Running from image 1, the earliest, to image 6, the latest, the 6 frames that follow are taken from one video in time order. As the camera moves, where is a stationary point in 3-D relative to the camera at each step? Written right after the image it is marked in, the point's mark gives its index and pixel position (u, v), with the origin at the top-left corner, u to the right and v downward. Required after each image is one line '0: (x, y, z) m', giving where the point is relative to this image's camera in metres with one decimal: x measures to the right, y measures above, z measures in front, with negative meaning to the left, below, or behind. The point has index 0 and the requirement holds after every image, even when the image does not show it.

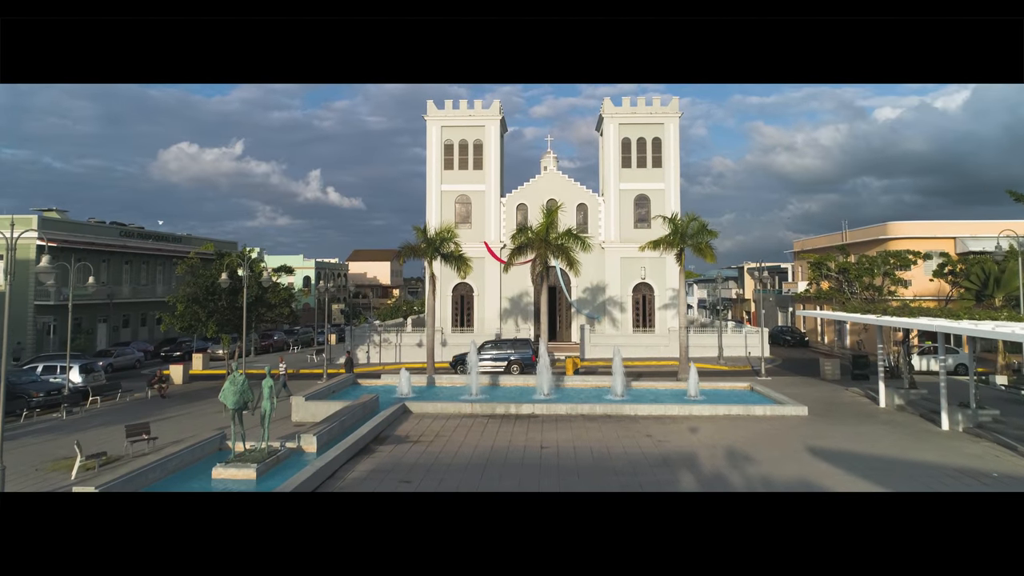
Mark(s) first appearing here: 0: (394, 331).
0: (-3.8, -1.4, +19.7) m
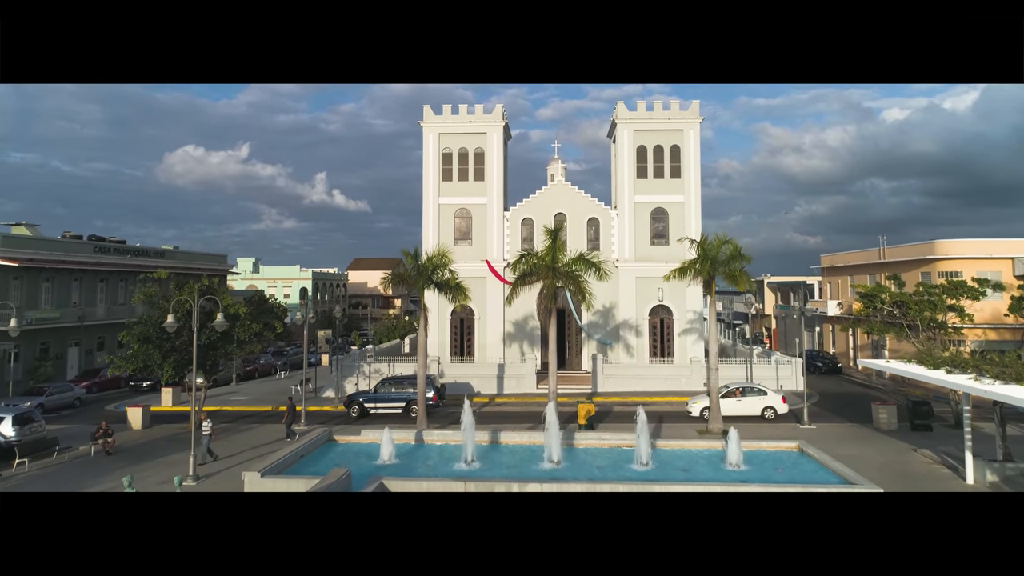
0: (-3.7, -2.1, +17.8) m
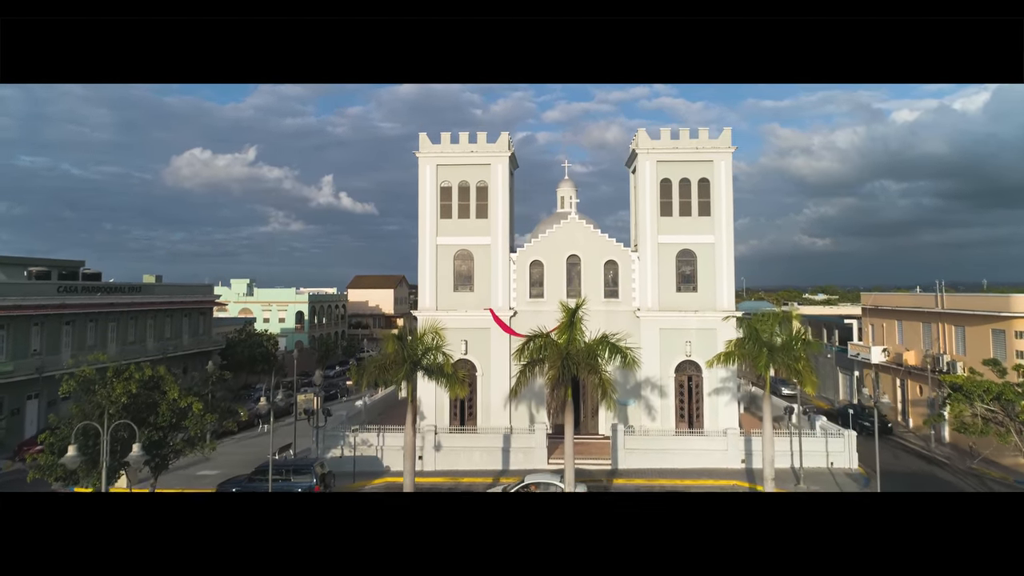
0: (-3.5, -3.6, +15.6) m
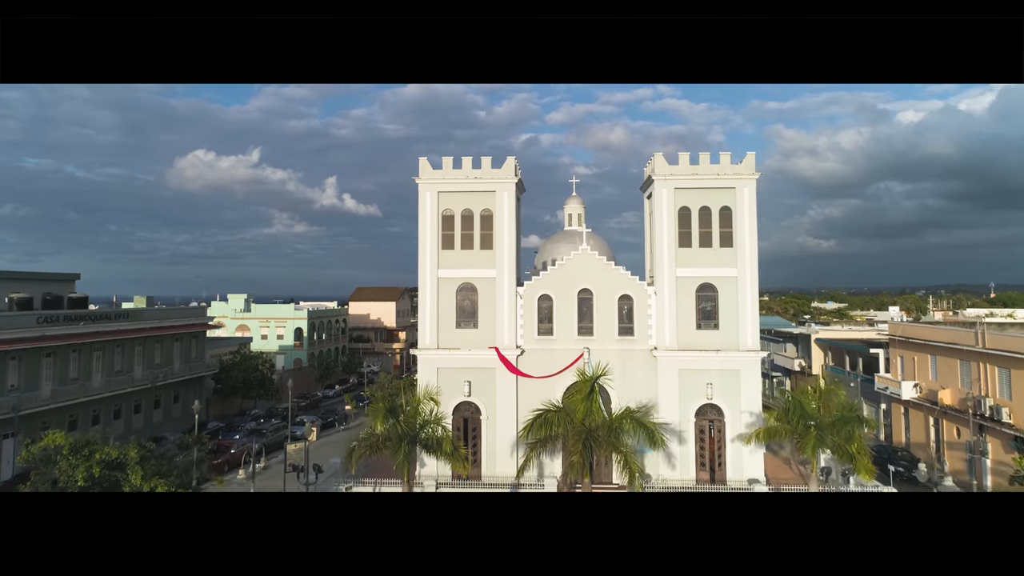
0: (-3.3, -4.6, +14.4) m
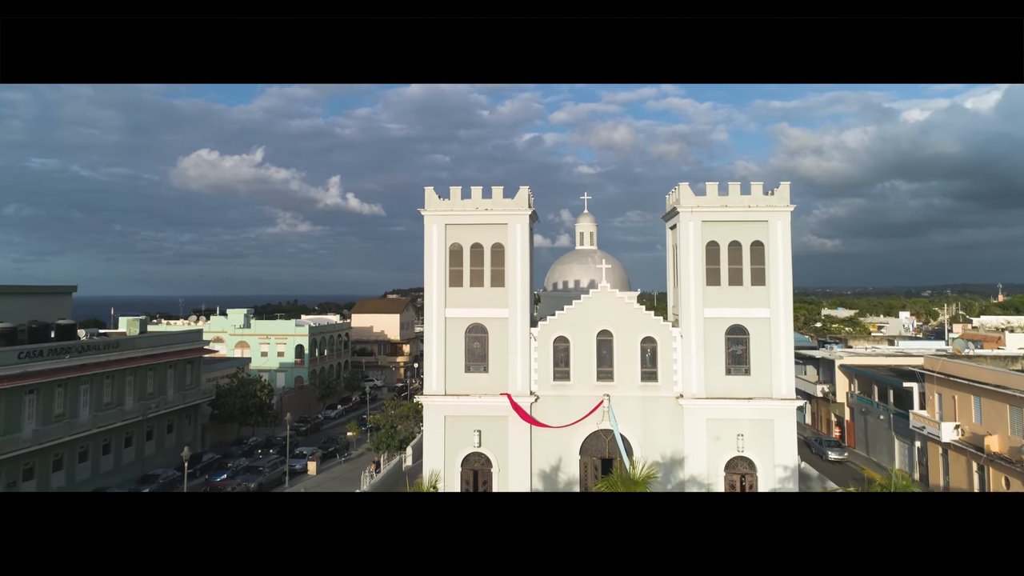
0: (-3.0, -5.6, +13.2) m
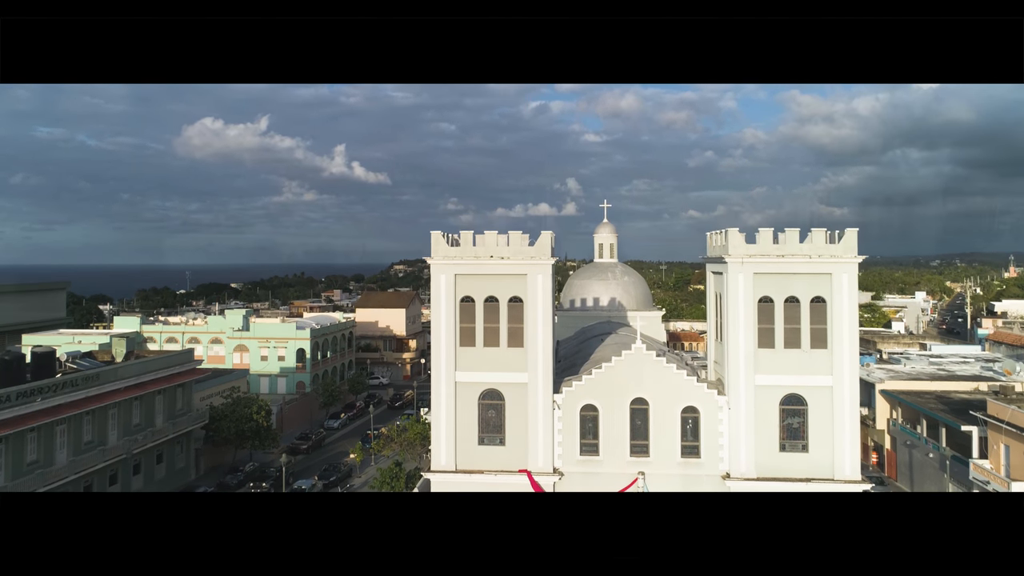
0: (-2.6, -7.0, +11.4) m
